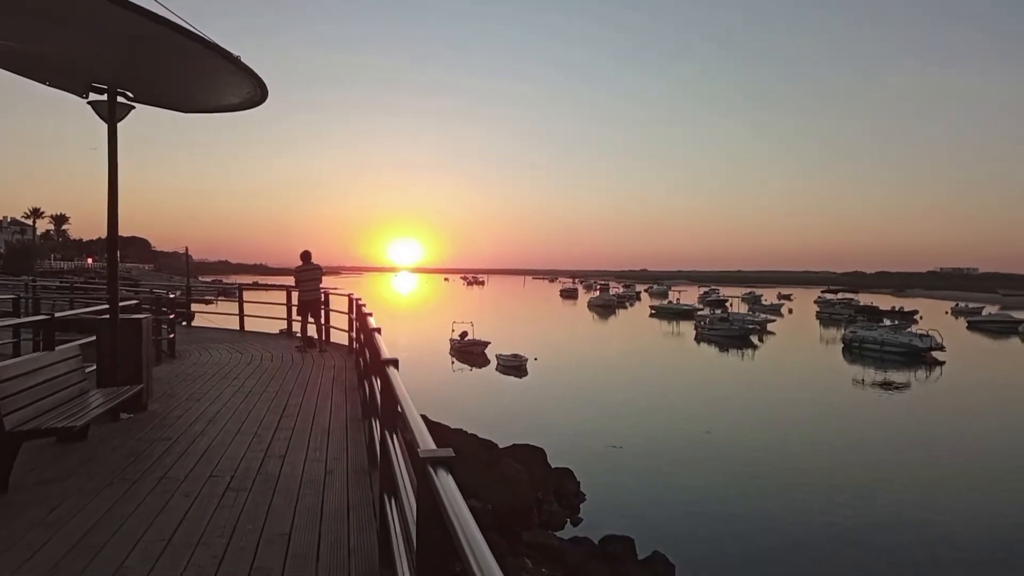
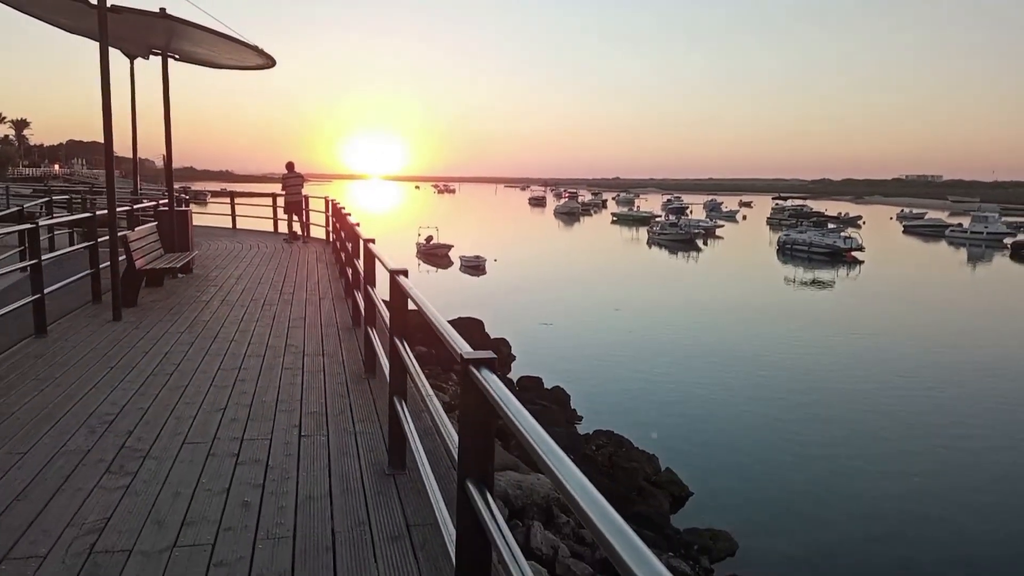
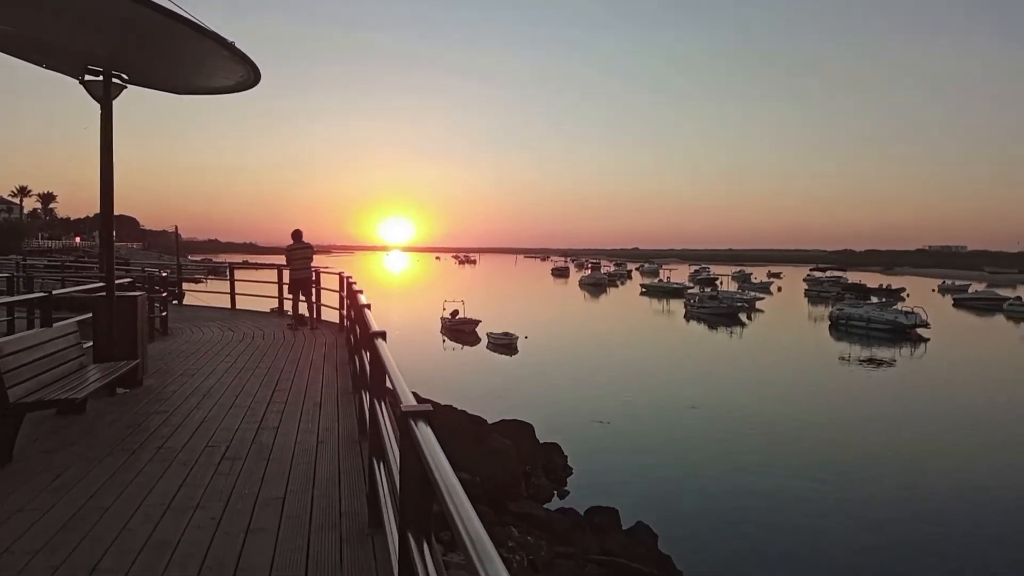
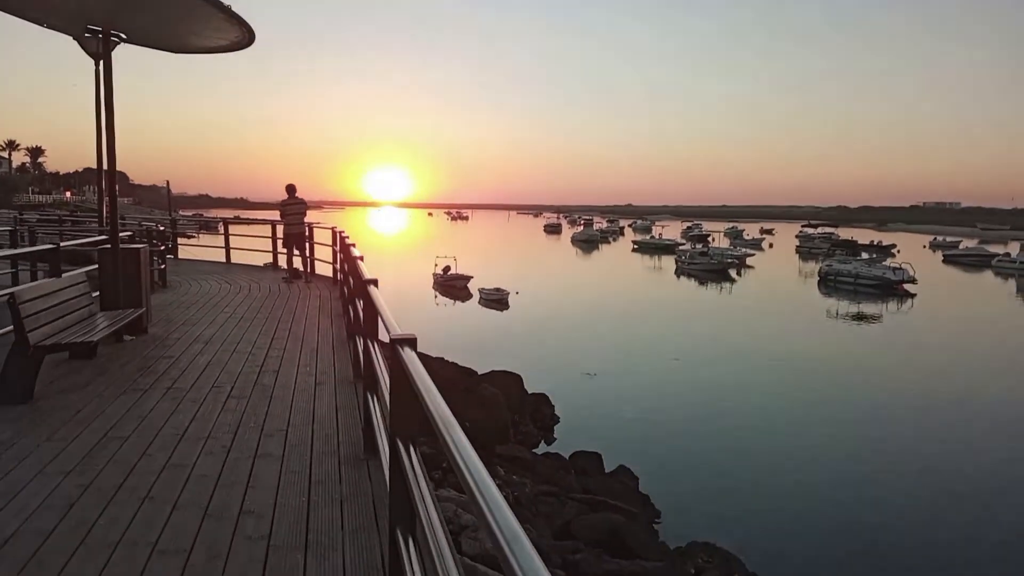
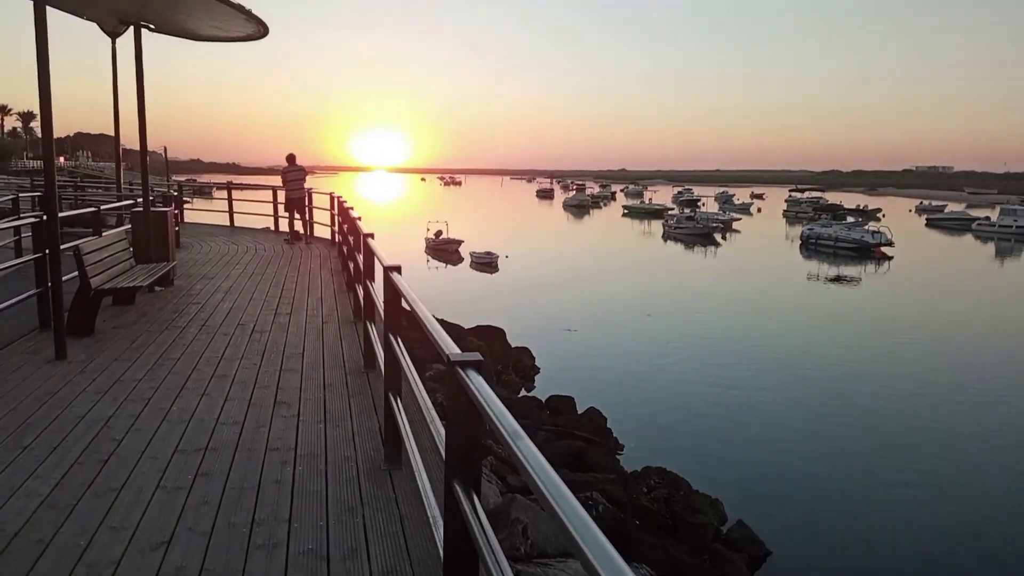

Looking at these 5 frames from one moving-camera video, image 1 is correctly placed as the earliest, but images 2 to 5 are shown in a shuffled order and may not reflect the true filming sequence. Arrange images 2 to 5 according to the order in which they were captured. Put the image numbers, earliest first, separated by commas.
3, 4, 5, 2
